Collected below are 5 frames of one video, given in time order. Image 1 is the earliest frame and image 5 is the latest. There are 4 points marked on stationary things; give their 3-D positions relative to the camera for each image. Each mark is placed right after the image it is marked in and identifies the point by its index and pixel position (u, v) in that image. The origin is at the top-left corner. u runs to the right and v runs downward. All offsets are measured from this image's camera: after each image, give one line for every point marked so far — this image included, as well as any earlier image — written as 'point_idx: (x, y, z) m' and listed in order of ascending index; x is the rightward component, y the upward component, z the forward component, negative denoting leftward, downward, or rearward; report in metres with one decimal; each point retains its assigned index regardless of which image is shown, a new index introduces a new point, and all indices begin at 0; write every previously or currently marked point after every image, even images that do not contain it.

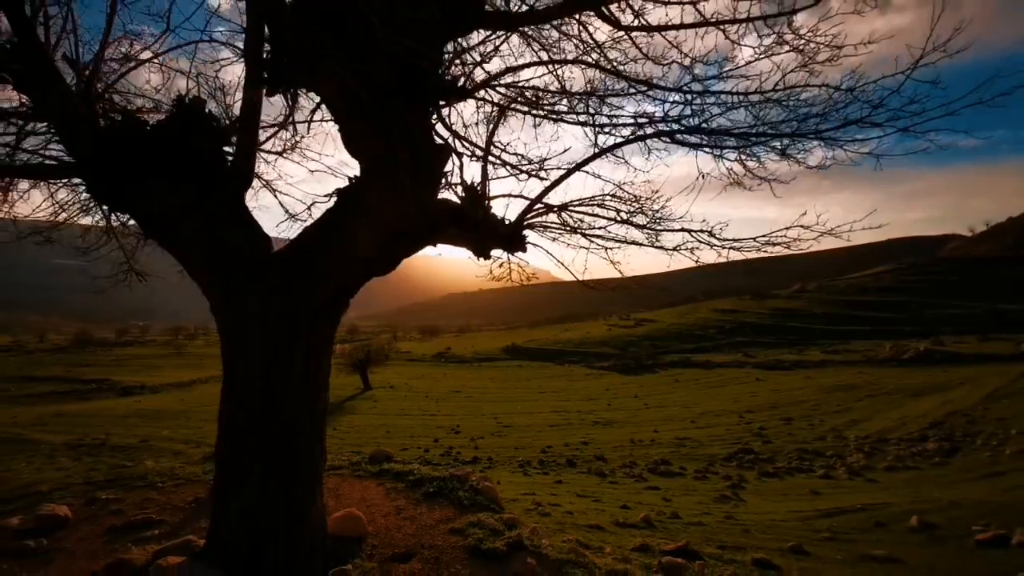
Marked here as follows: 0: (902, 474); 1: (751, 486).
0: (+10.2, -4.9, +18.6) m
1: (+5.4, -4.5, +15.9) m
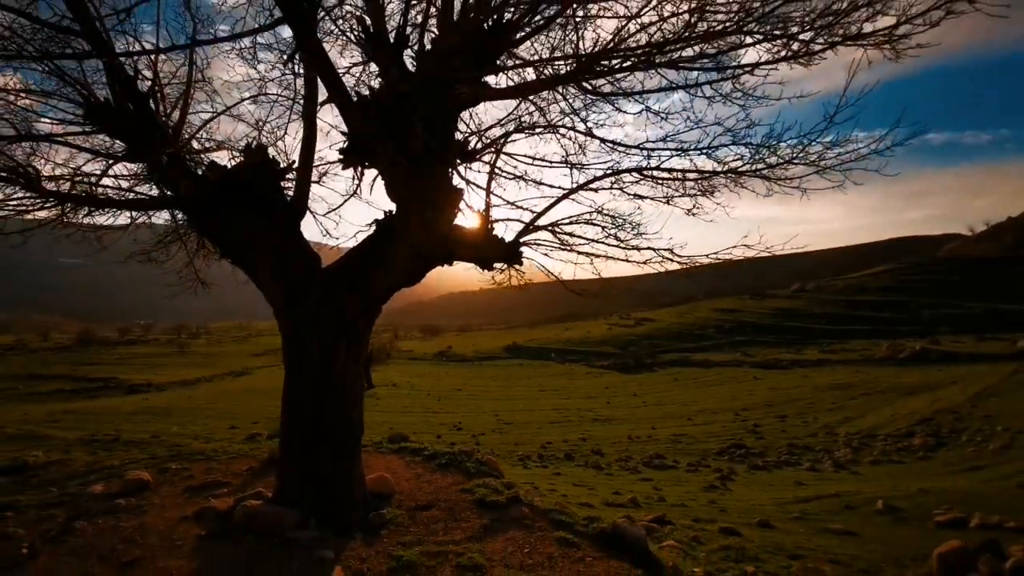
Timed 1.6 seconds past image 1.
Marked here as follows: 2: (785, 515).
0: (+10.3, -4.9, +19.5) m
1: (+5.4, -4.5, +16.8) m
2: (+3.6, -3.0, +9.3) m
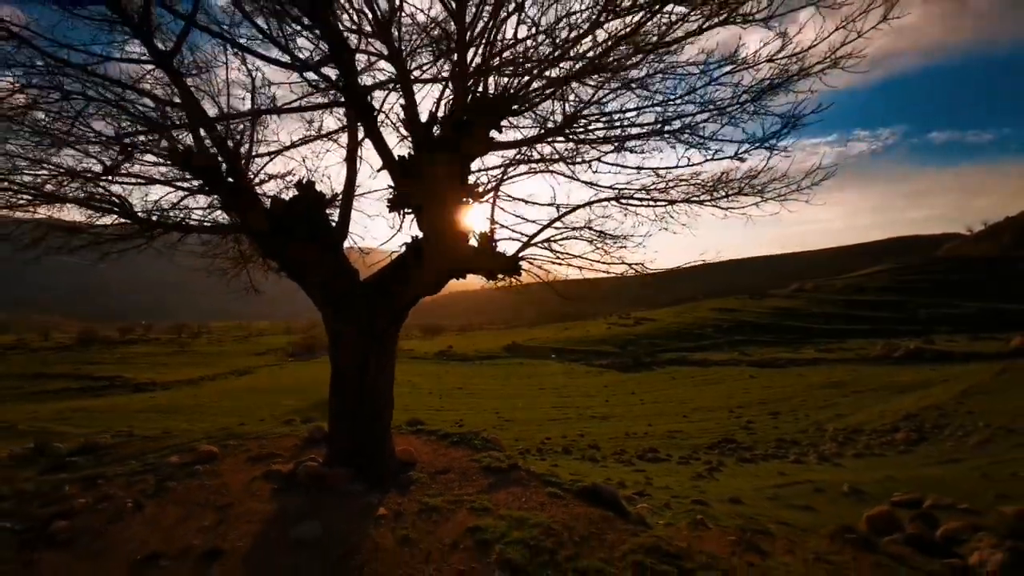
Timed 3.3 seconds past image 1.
0: (+10.3, -4.9, +20.5) m
1: (+5.4, -4.5, +17.8) m
2: (+3.6, -3.0, +10.4) m
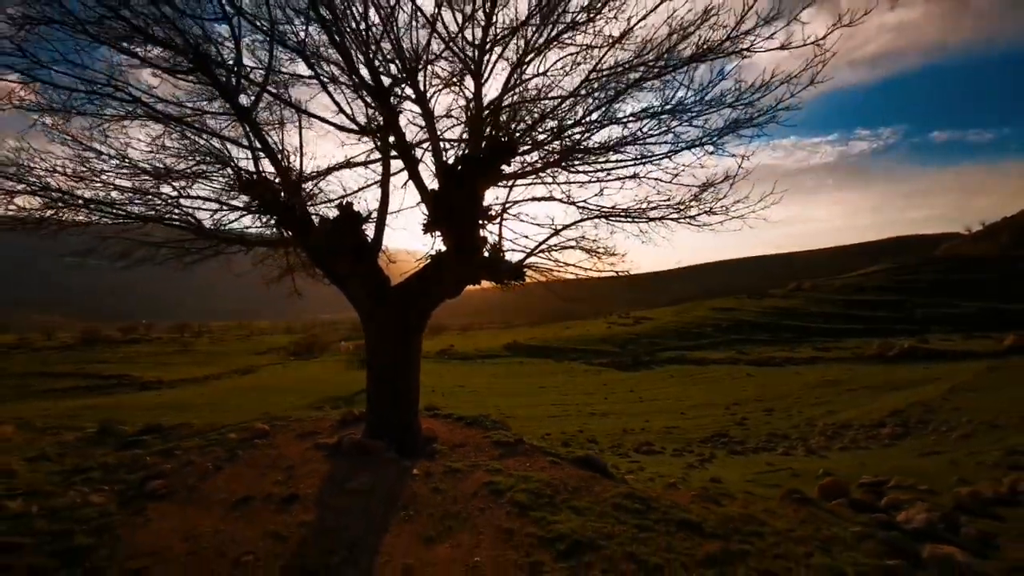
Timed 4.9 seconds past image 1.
0: (+10.3, -5.0, +21.5) m
1: (+5.5, -4.6, +18.8) m
2: (+3.7, -3.1, +11.4) m
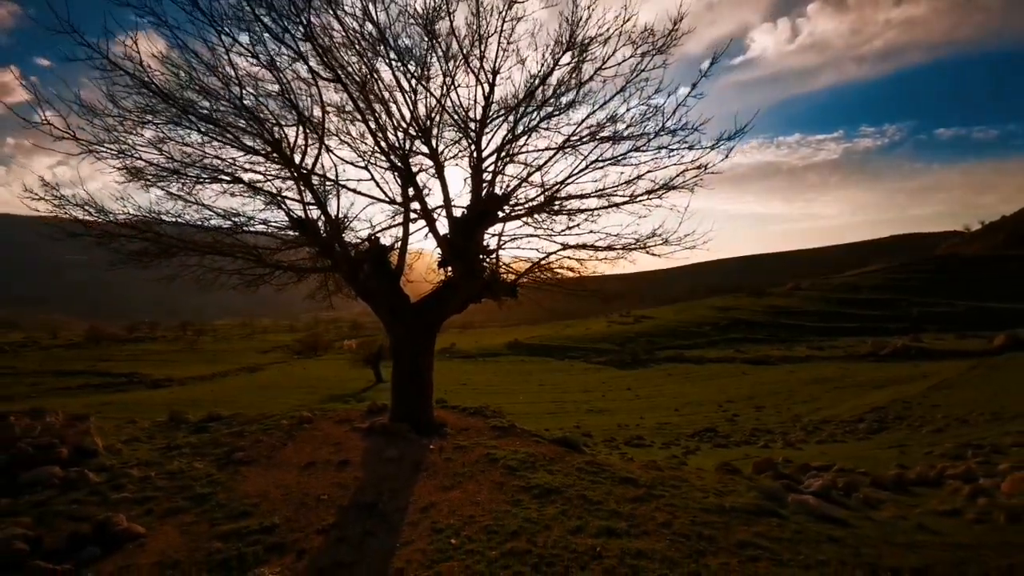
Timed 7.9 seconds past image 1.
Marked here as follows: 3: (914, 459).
0: (+10.3, -5.1, +23.2) m
1: (+5.4, -4.7, +20.5) m
2: (+3.6, -3.2, +13.1) m
3: (+8.0, -3.4, +14.1) m
